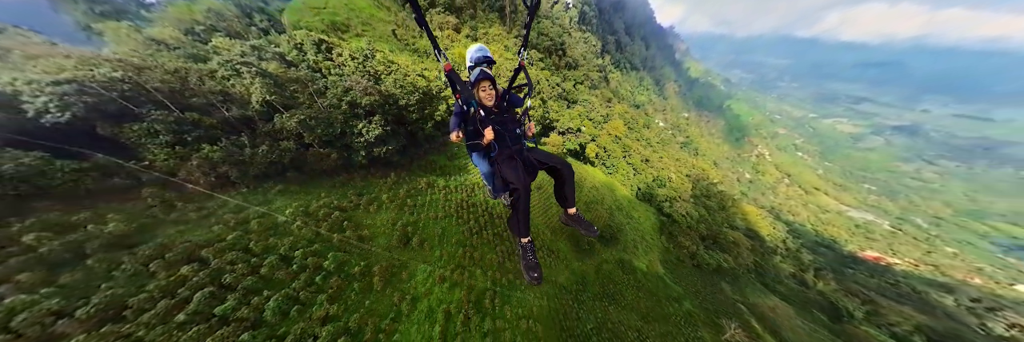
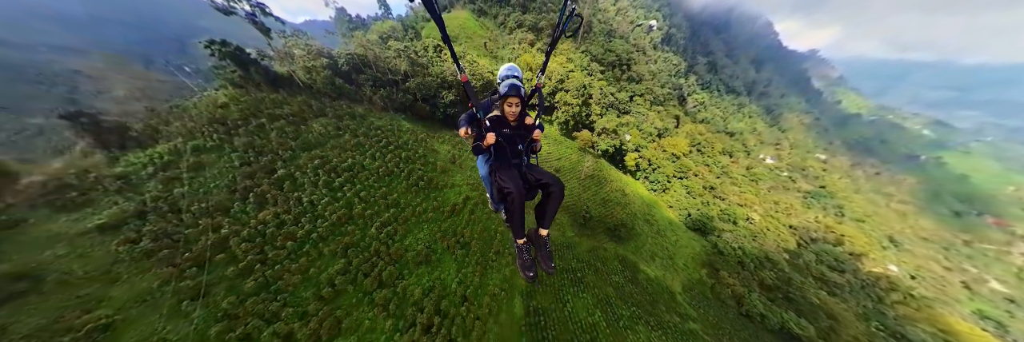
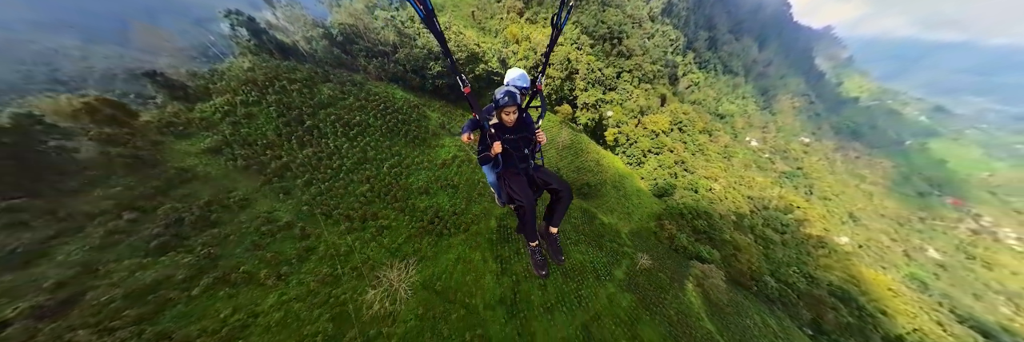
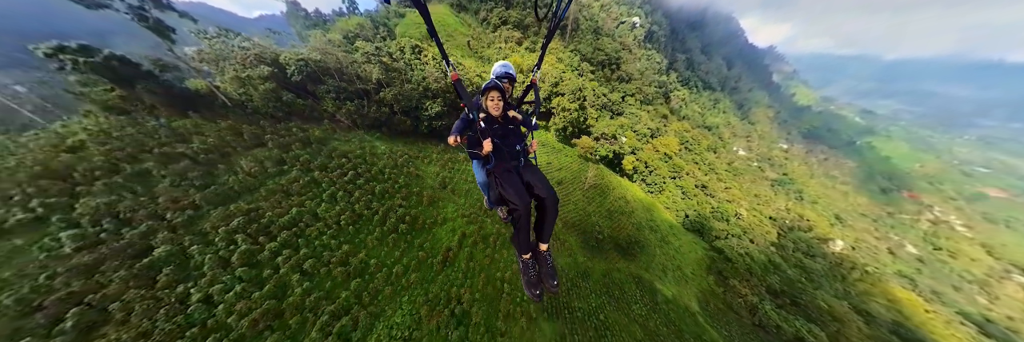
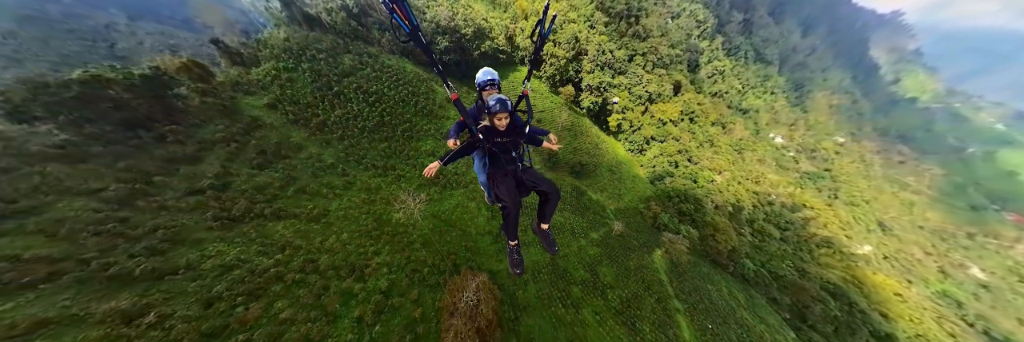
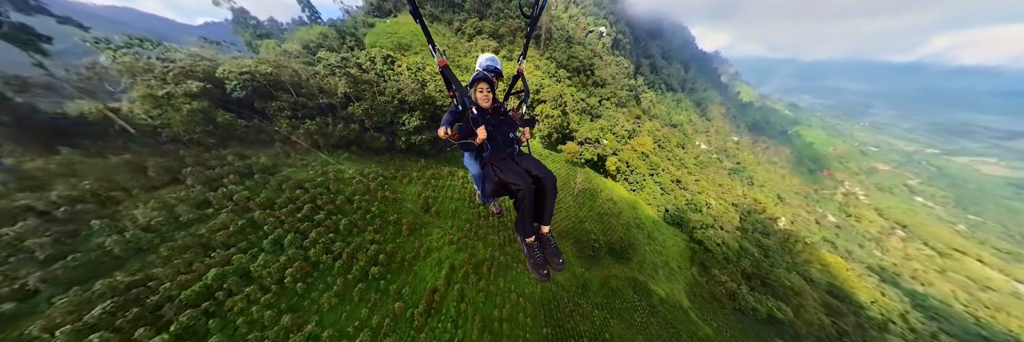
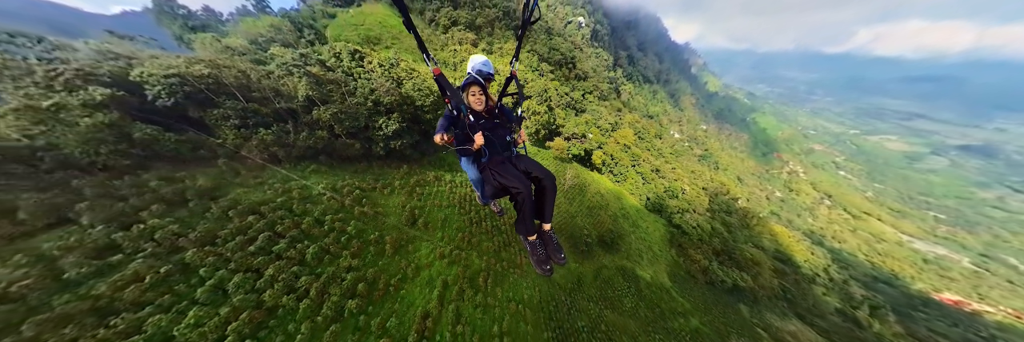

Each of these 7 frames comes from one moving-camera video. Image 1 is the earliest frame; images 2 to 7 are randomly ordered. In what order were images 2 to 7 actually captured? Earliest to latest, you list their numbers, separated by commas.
7, 6, 4, 2, 3, 5
